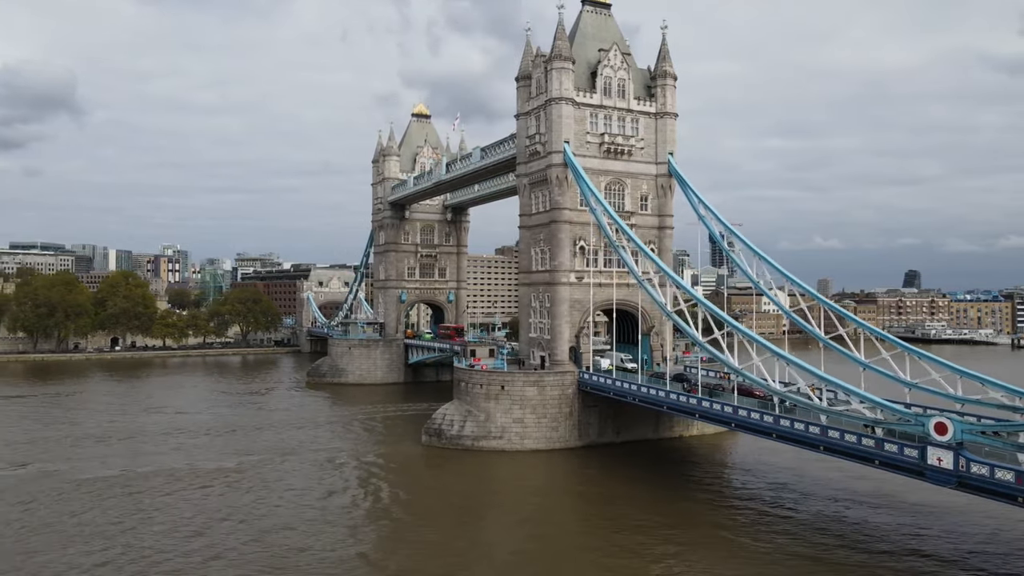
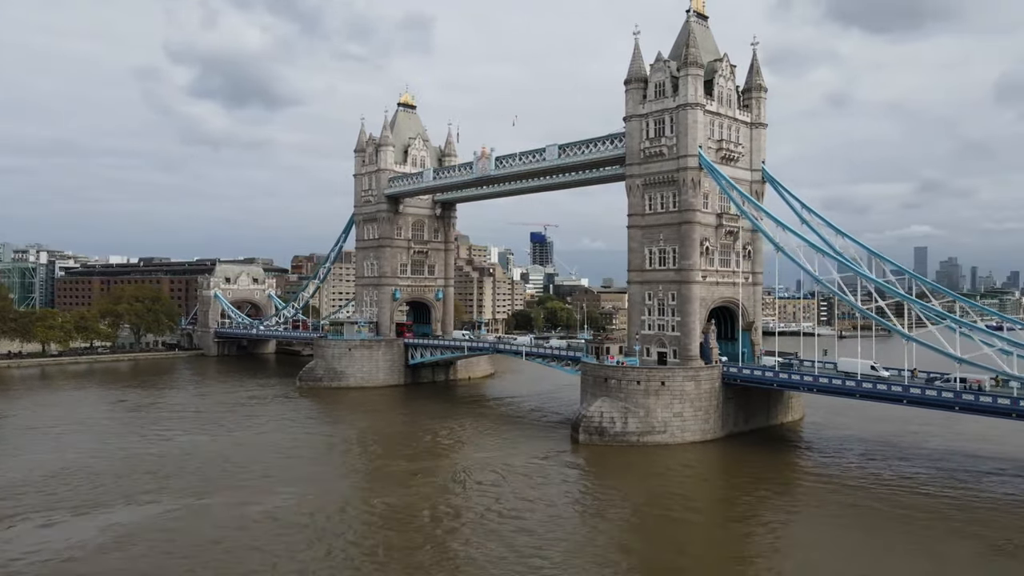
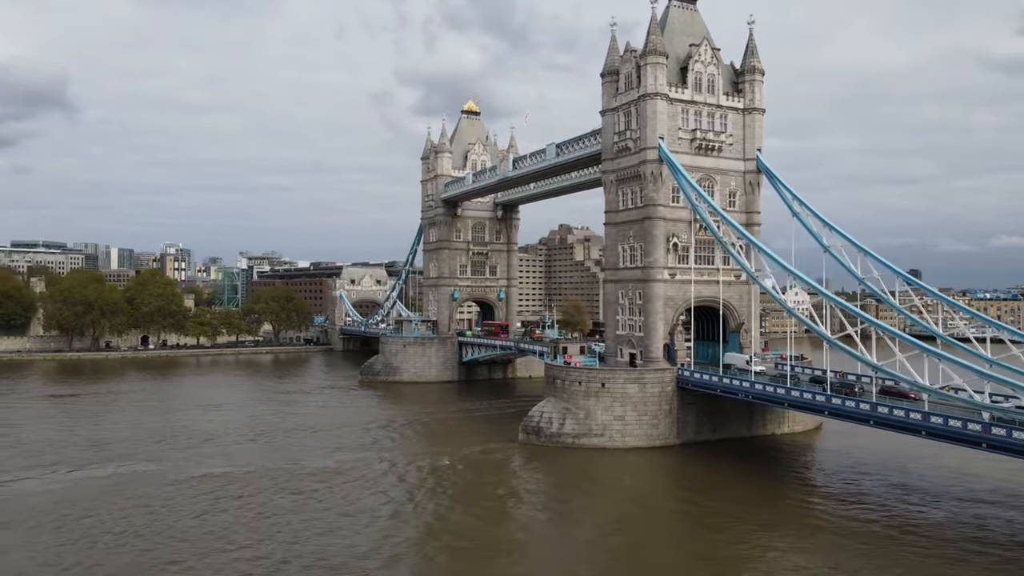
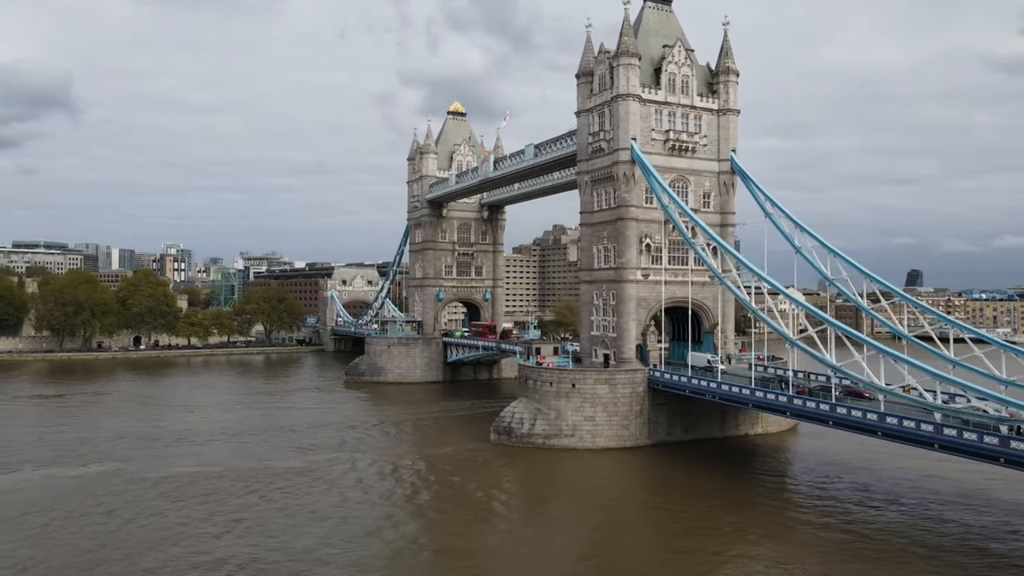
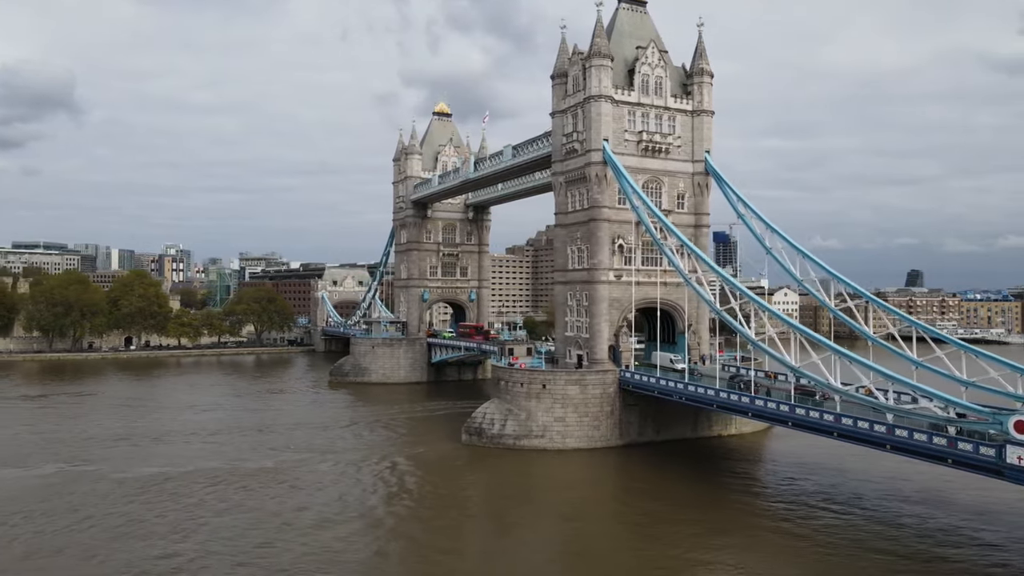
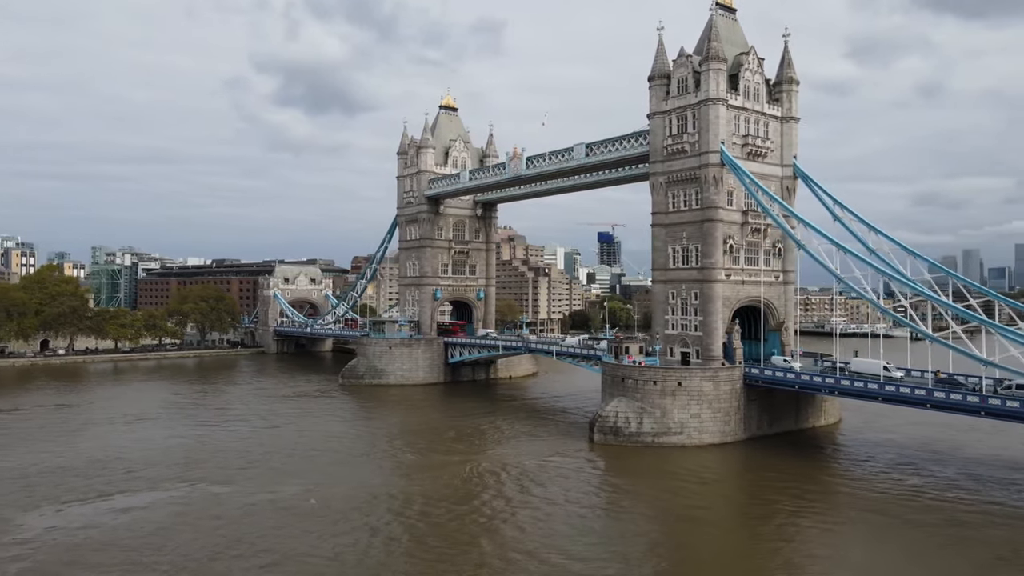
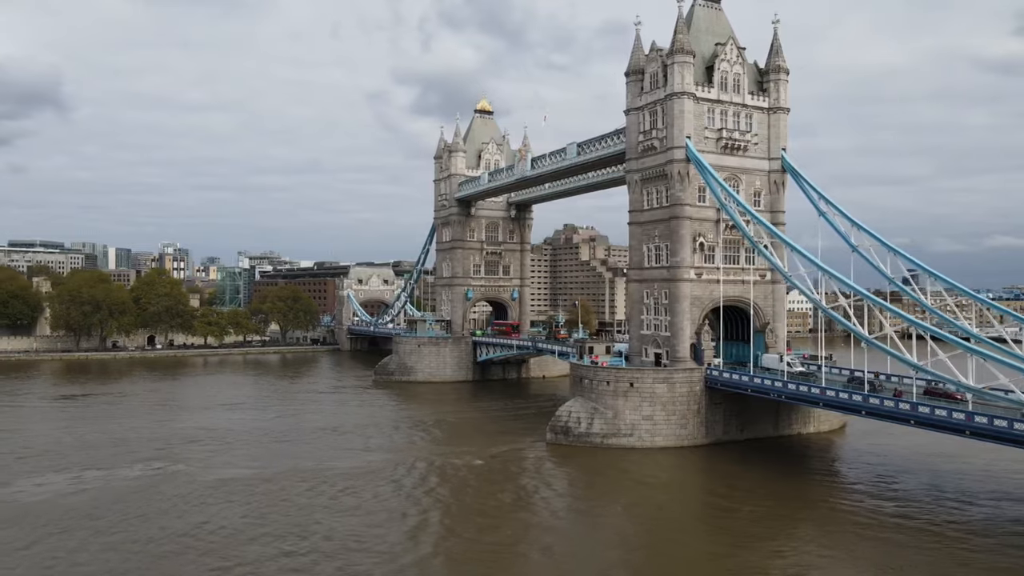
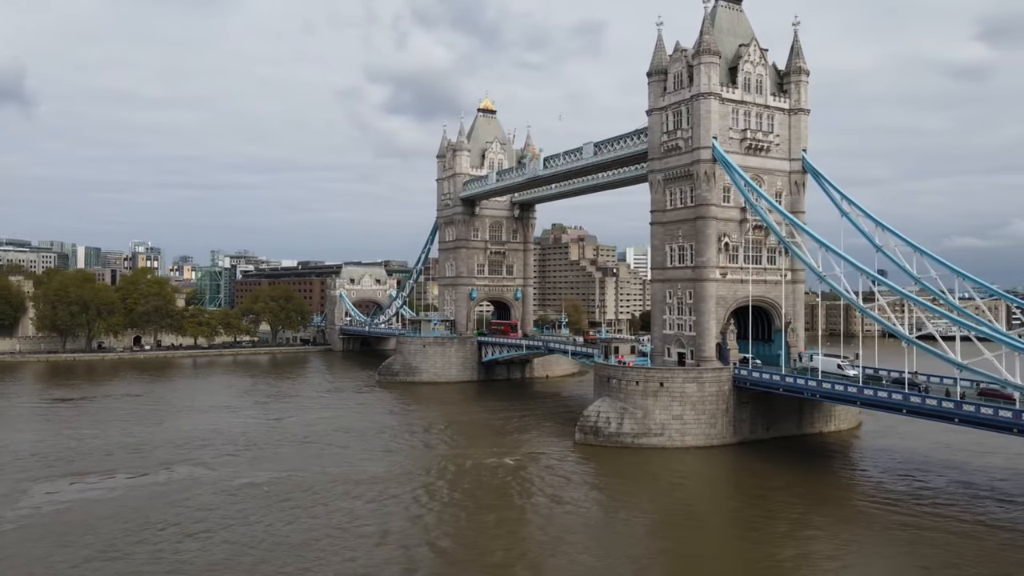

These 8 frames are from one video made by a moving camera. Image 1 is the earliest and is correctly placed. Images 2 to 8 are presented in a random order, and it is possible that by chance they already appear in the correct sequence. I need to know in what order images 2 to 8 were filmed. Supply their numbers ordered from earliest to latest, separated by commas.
5, 4, 3, 7, 8, 6, 2
